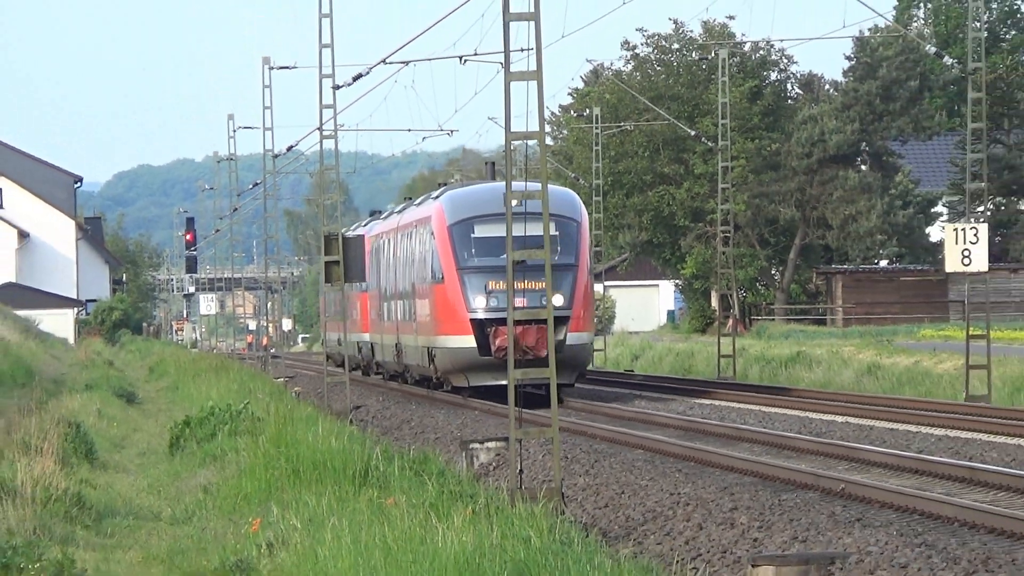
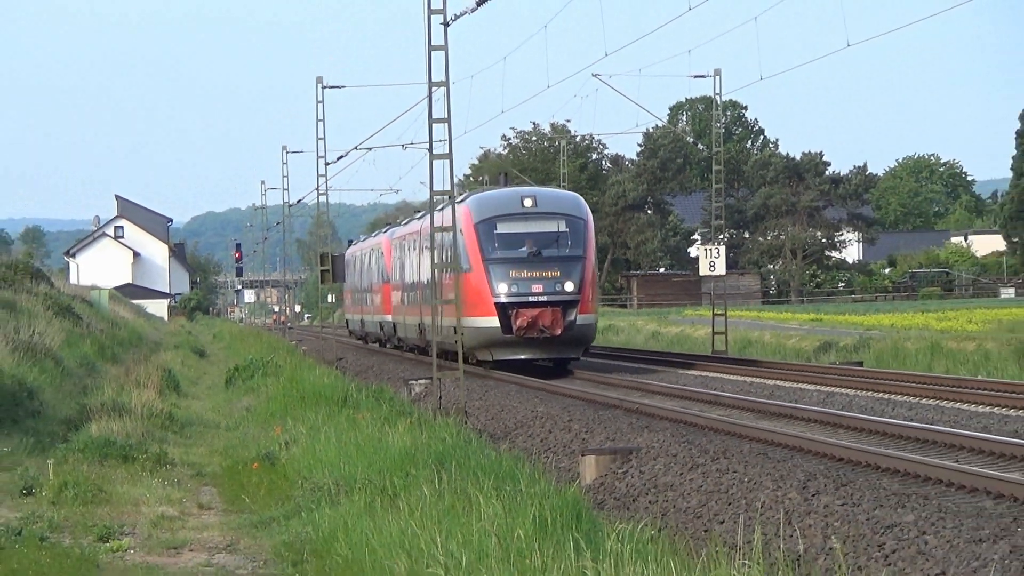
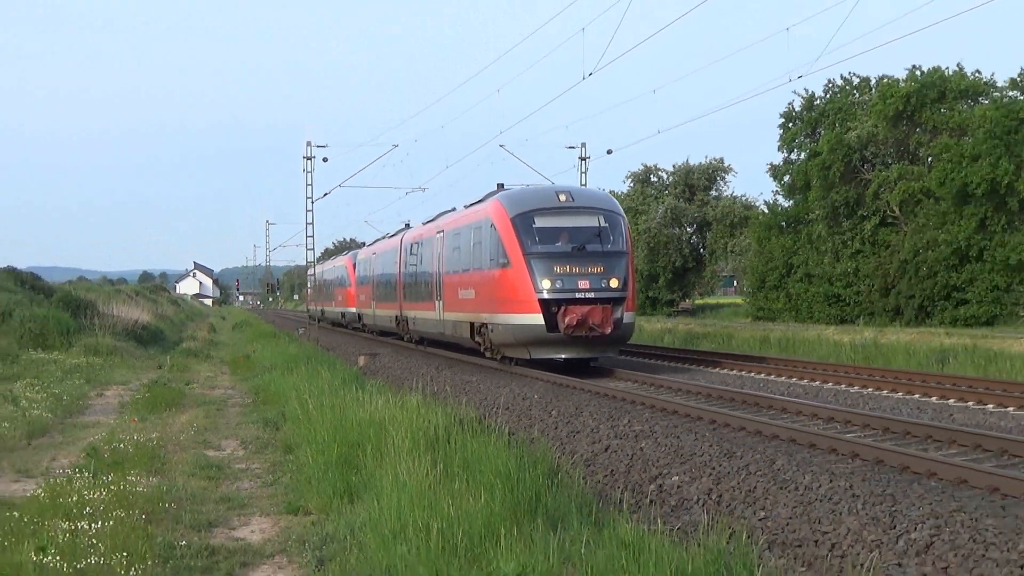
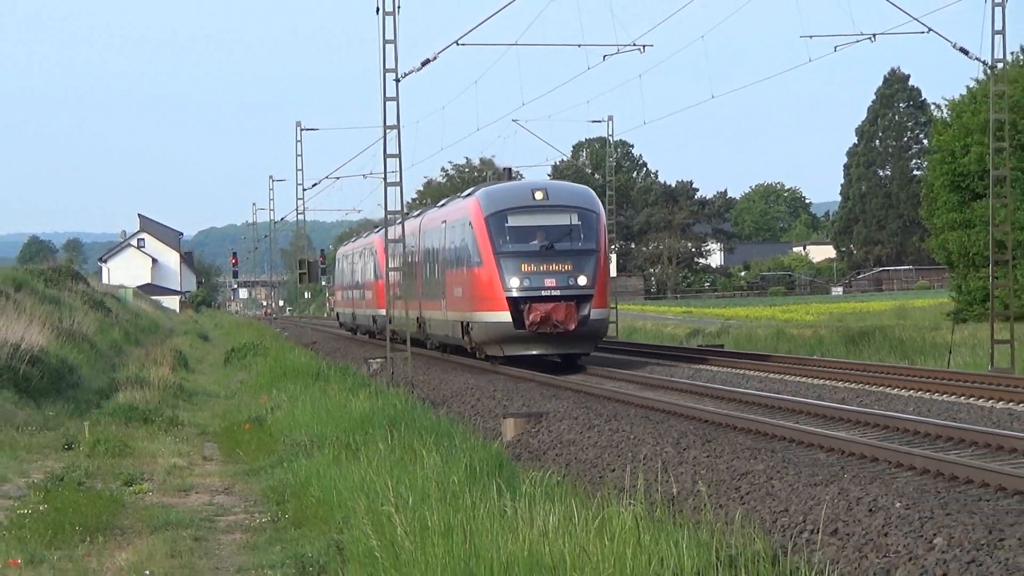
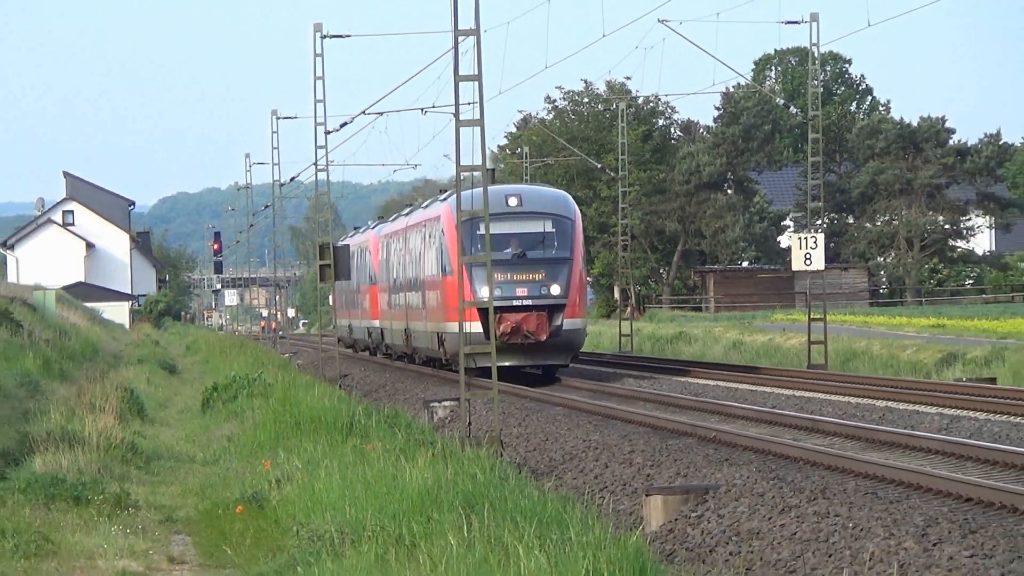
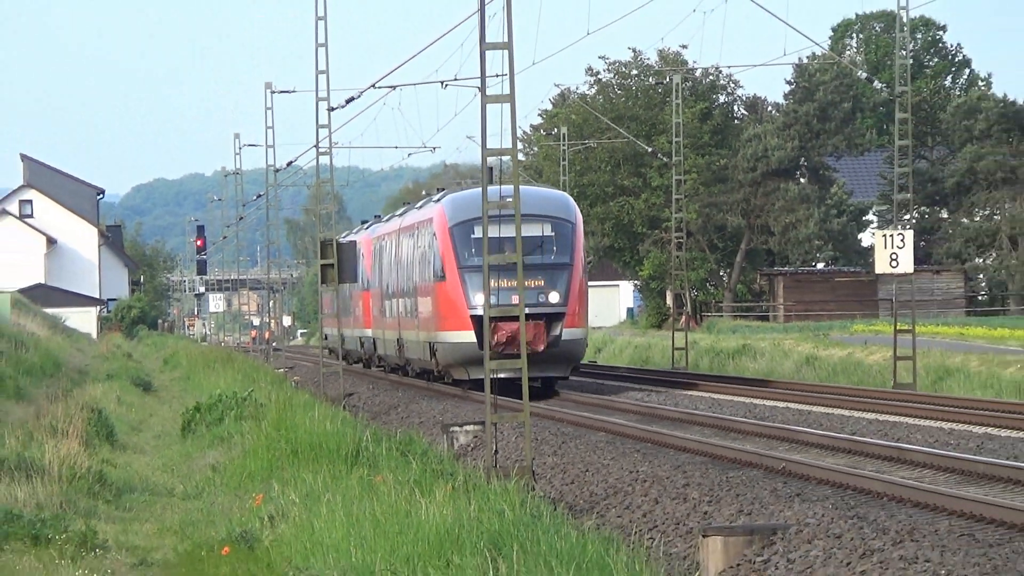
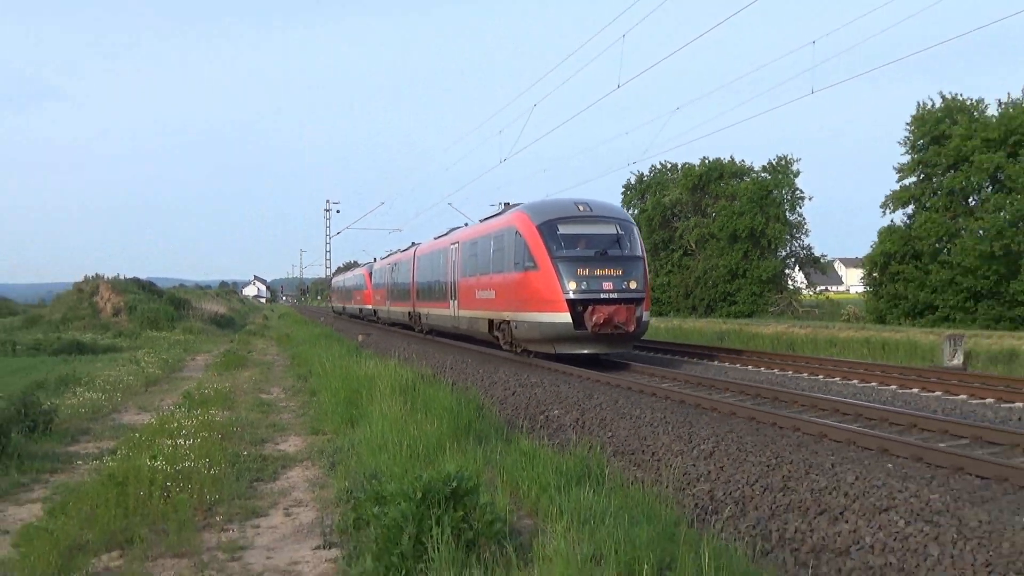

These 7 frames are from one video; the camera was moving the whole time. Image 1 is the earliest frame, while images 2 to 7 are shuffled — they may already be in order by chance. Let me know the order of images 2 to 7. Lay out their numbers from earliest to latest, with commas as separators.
6, 5, 2, 4, 3, 7
